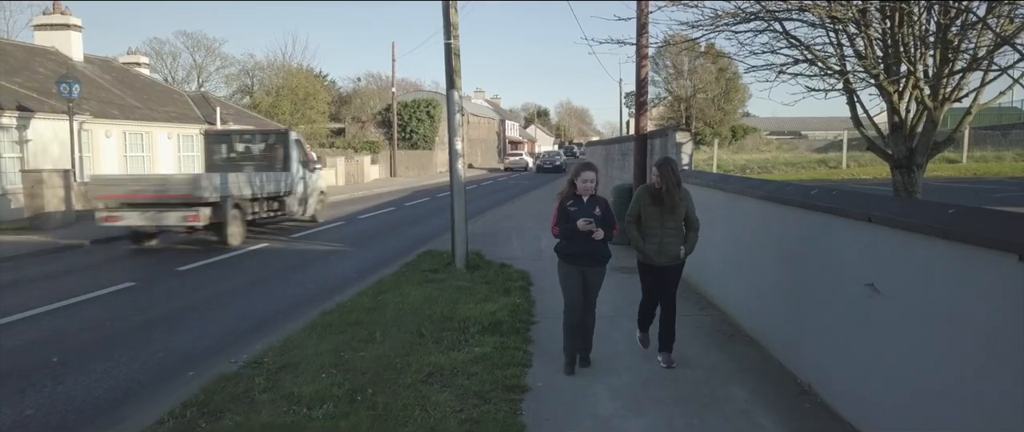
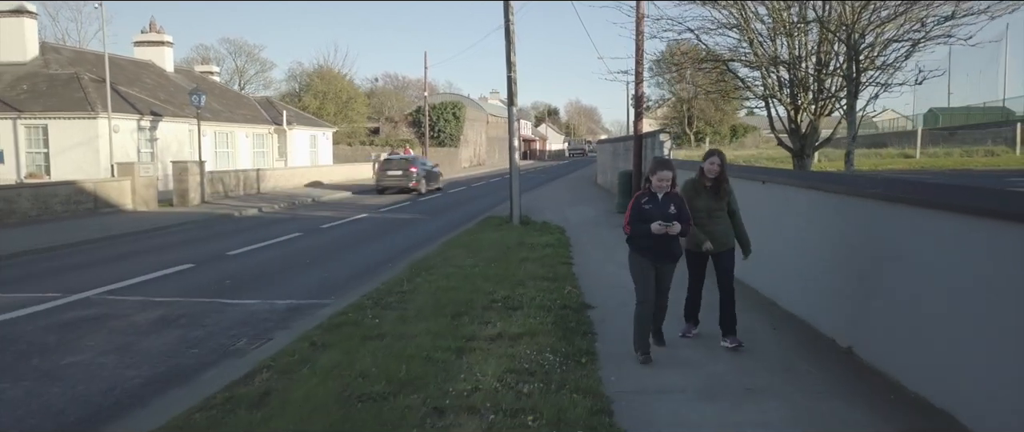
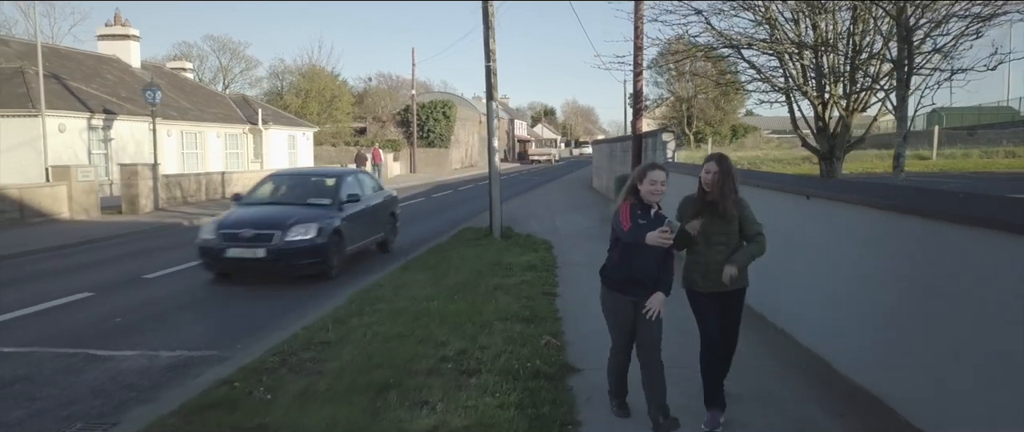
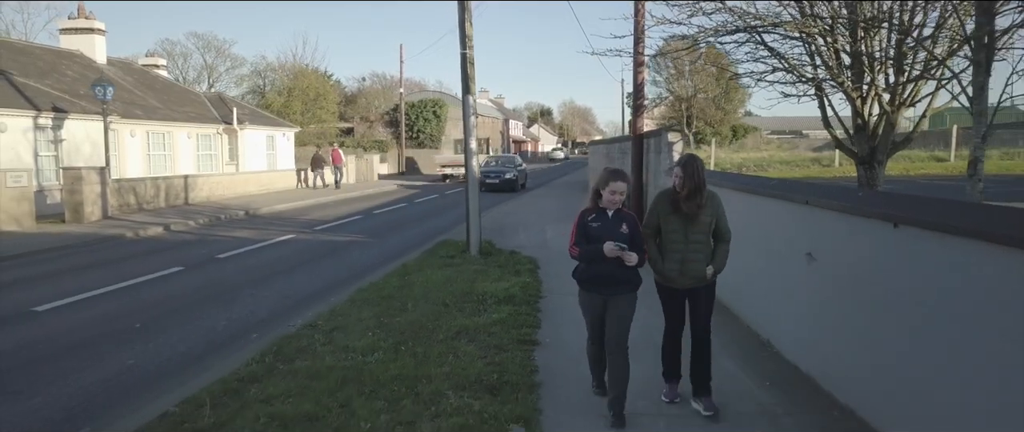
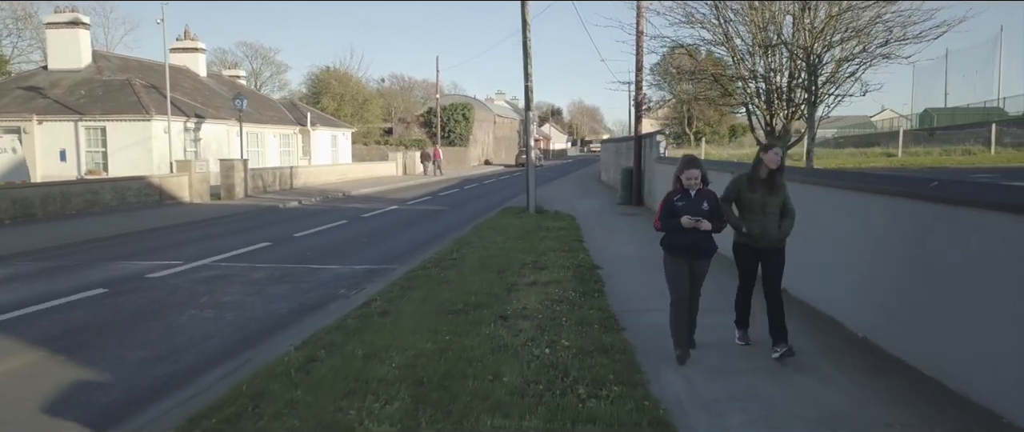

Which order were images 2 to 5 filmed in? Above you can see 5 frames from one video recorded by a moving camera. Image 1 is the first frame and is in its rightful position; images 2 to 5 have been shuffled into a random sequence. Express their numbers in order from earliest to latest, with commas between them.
4, 3, 2, 5
